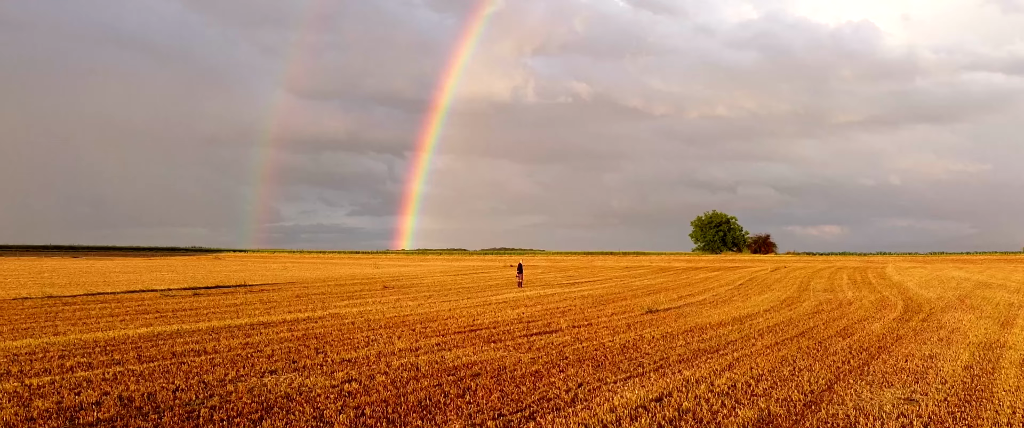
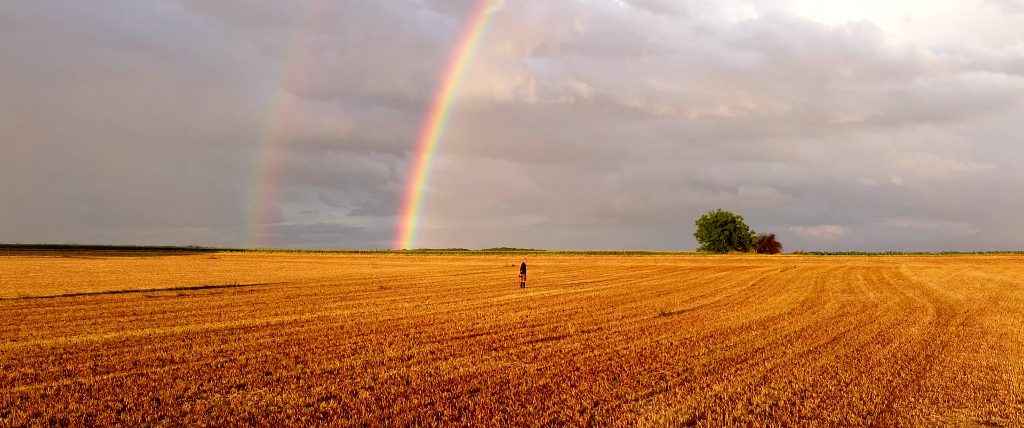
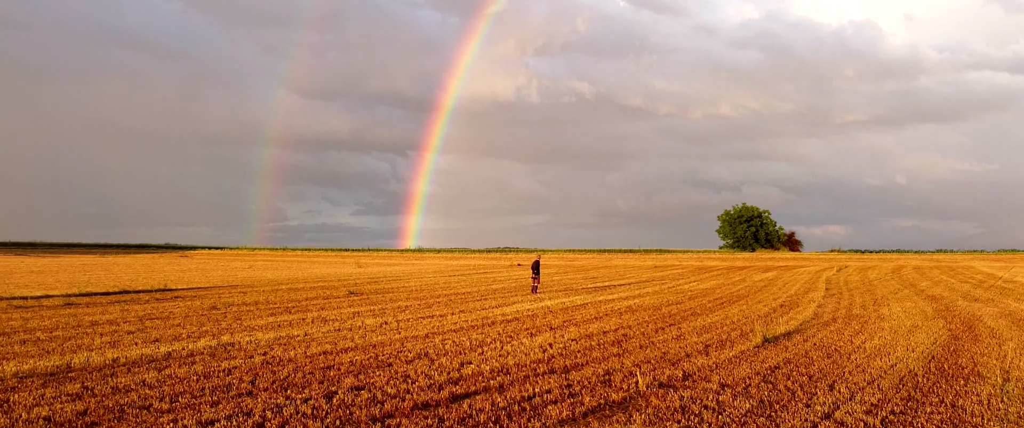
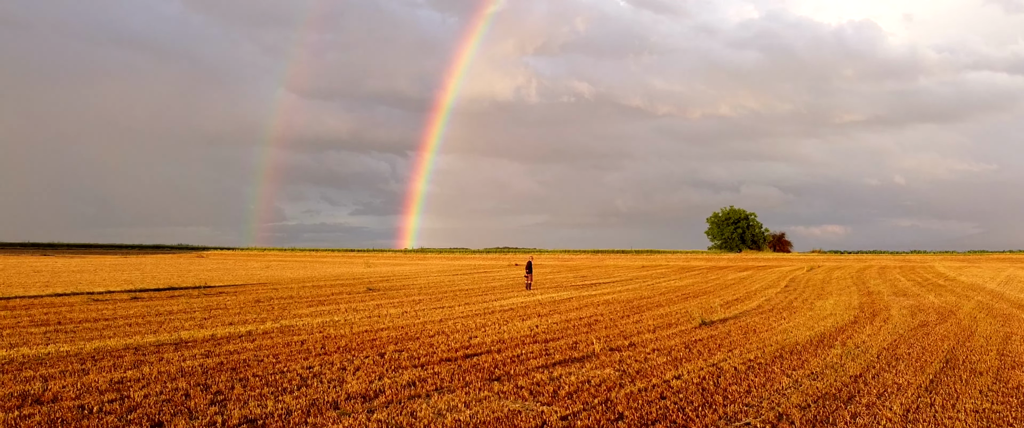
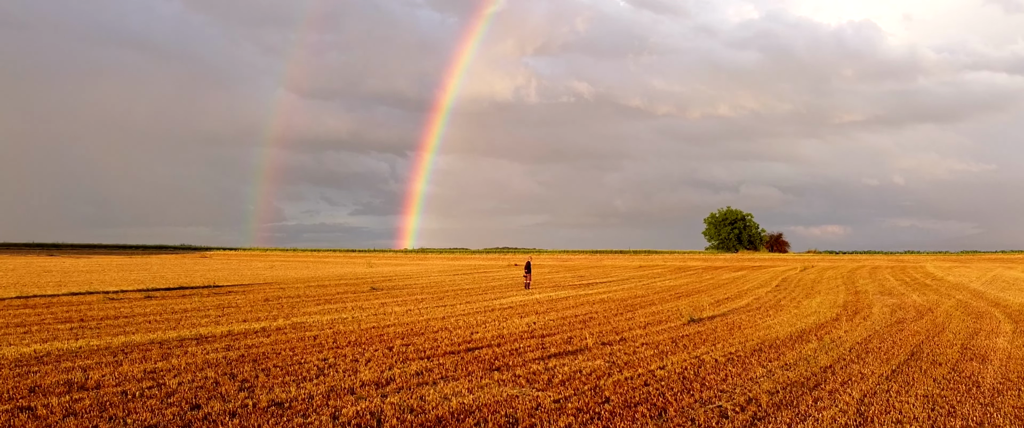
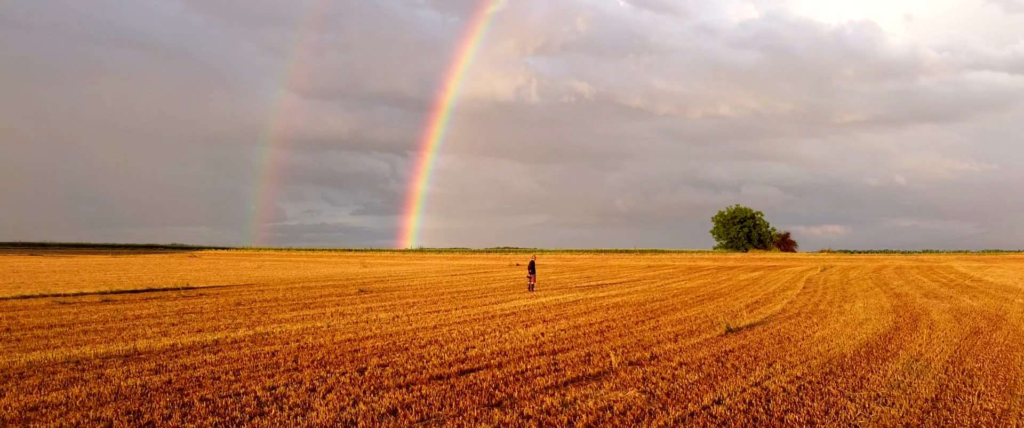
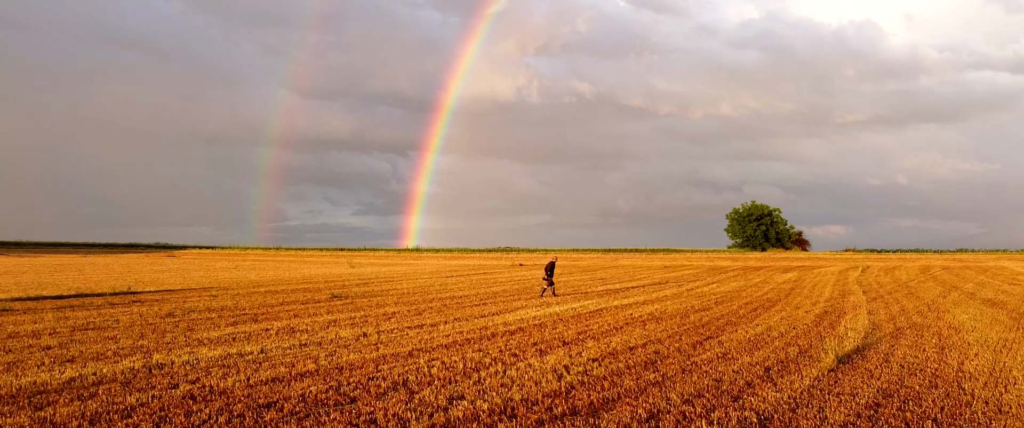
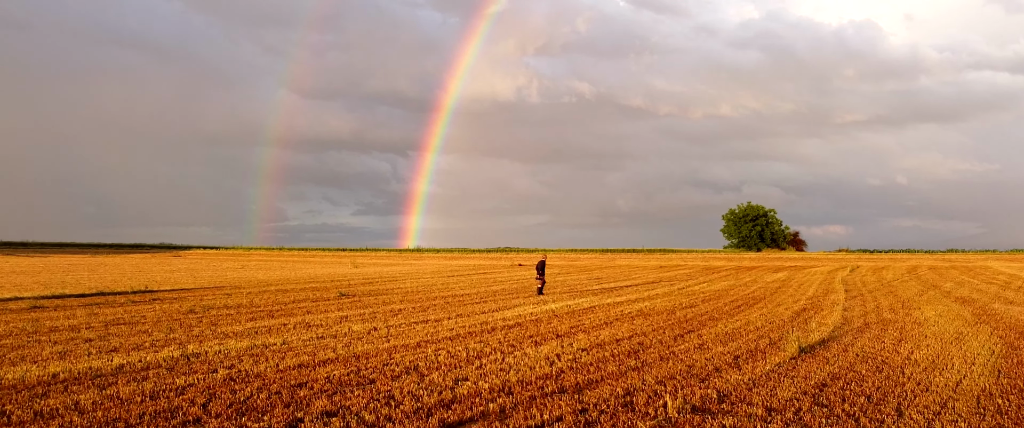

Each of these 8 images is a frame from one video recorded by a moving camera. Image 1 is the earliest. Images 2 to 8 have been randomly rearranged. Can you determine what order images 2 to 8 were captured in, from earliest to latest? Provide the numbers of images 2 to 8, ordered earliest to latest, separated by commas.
2, 5, 4, 6, 3, 8, 7
